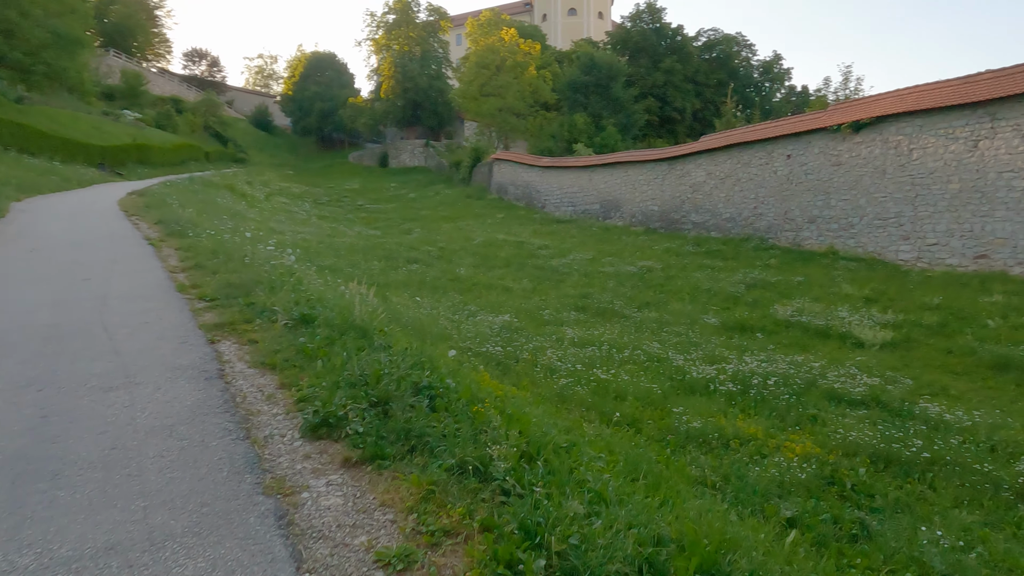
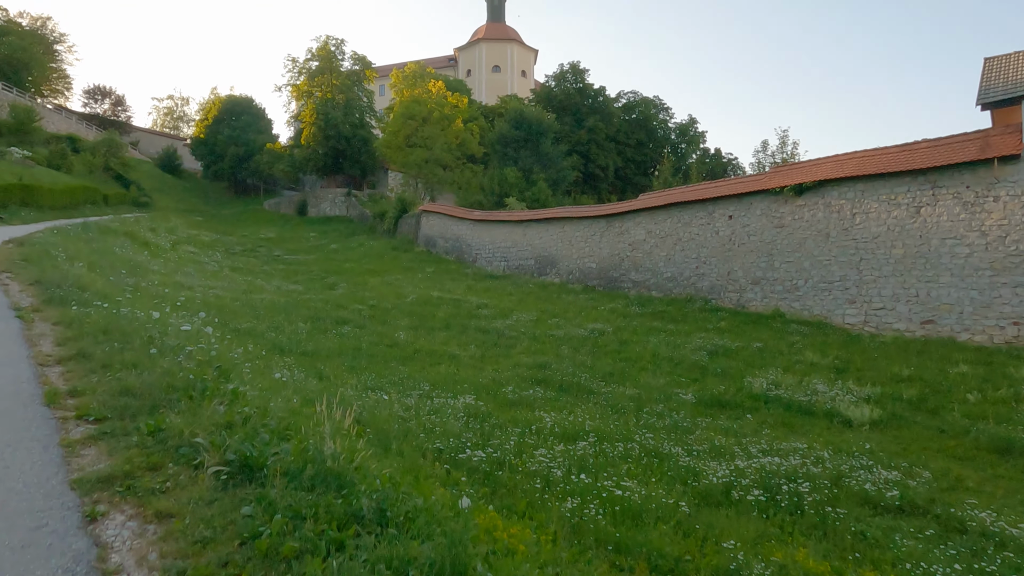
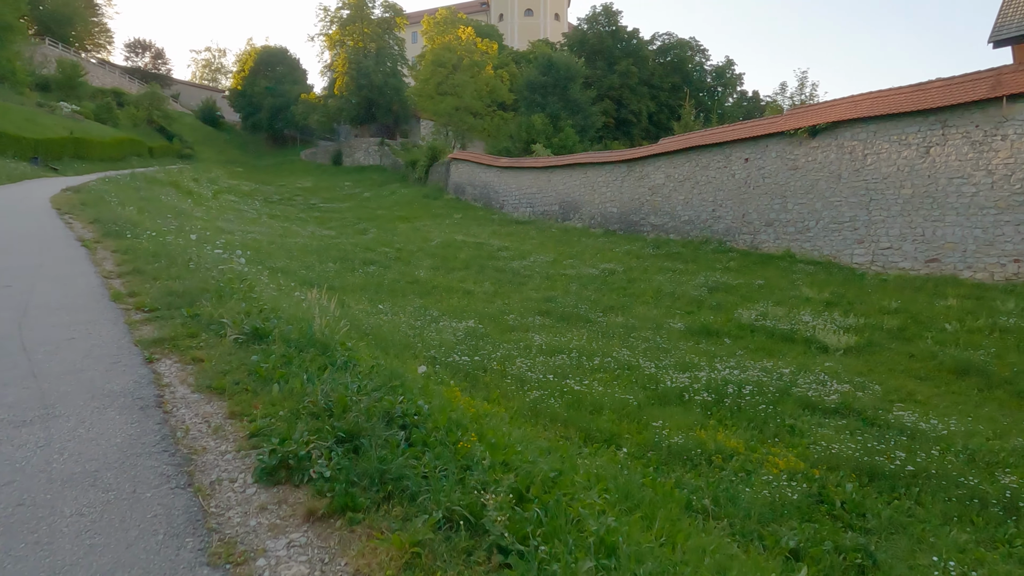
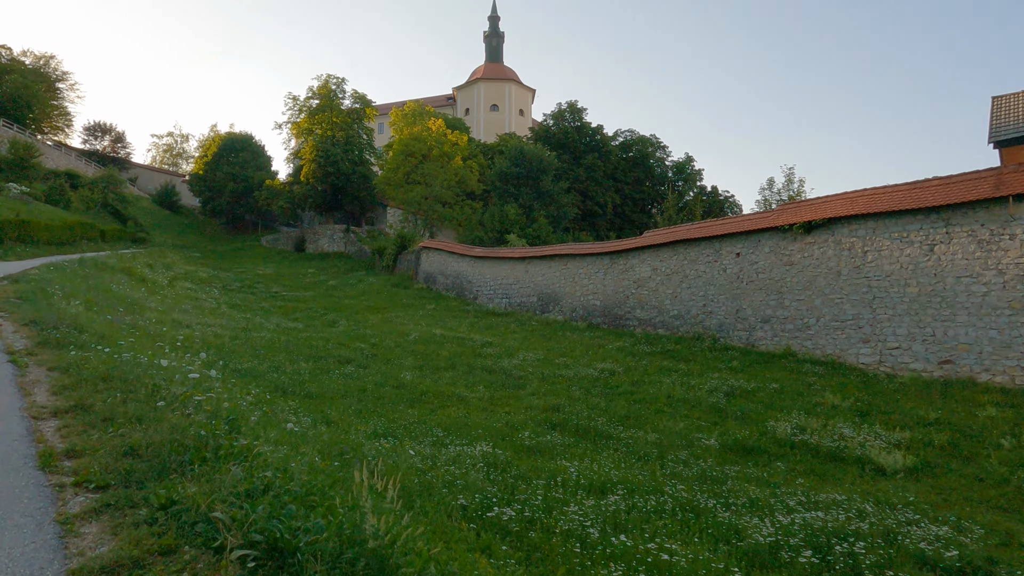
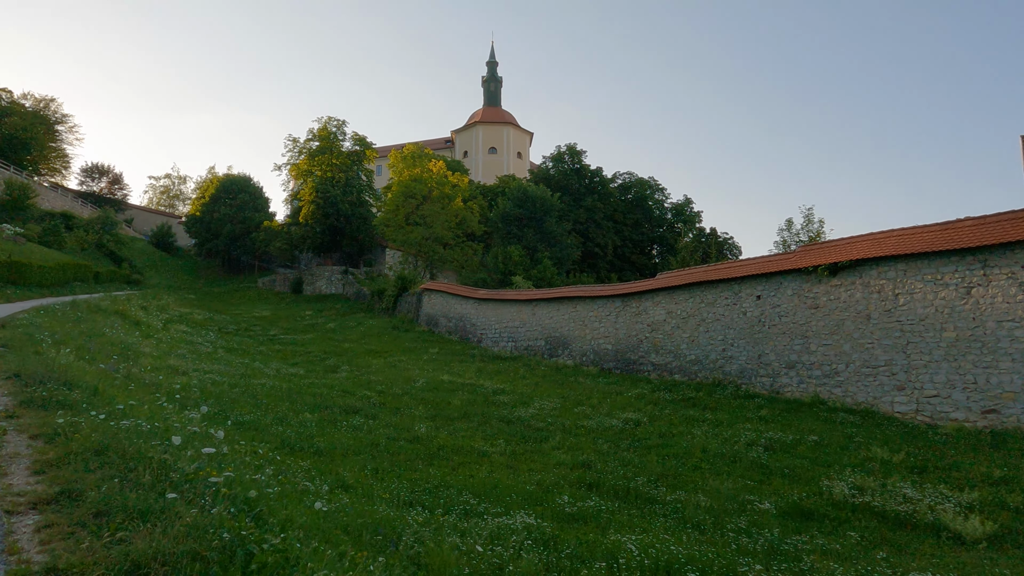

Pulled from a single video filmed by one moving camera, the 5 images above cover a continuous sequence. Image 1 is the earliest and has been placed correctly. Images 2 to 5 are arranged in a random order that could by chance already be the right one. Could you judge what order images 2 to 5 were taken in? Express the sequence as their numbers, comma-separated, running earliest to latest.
3, 2, 4, 5
